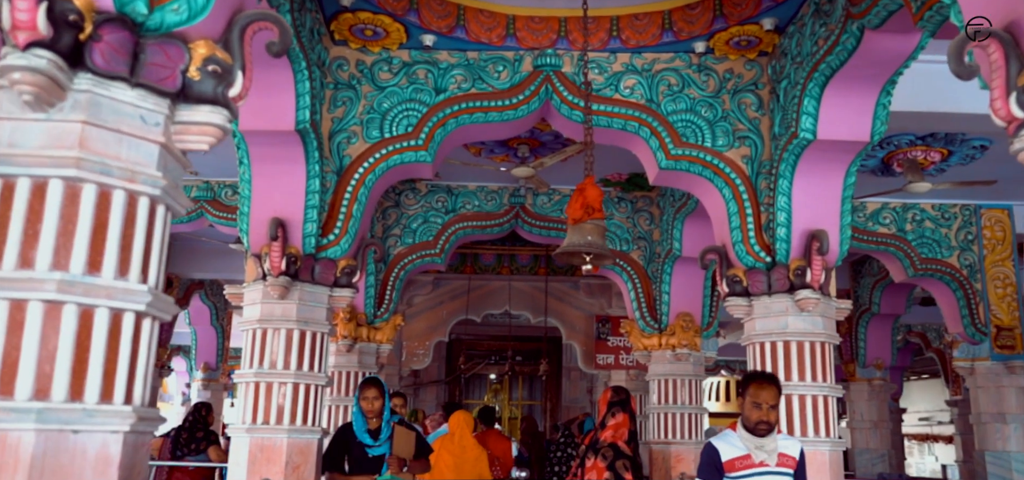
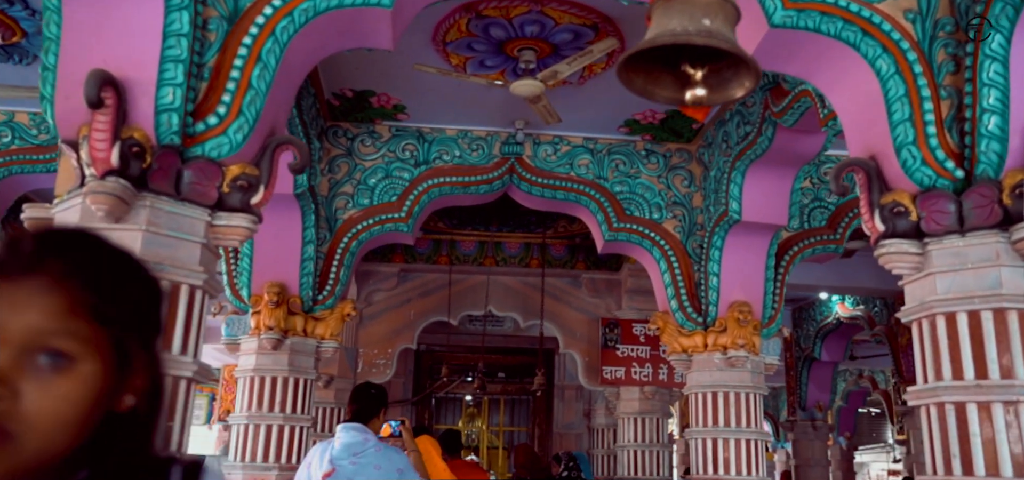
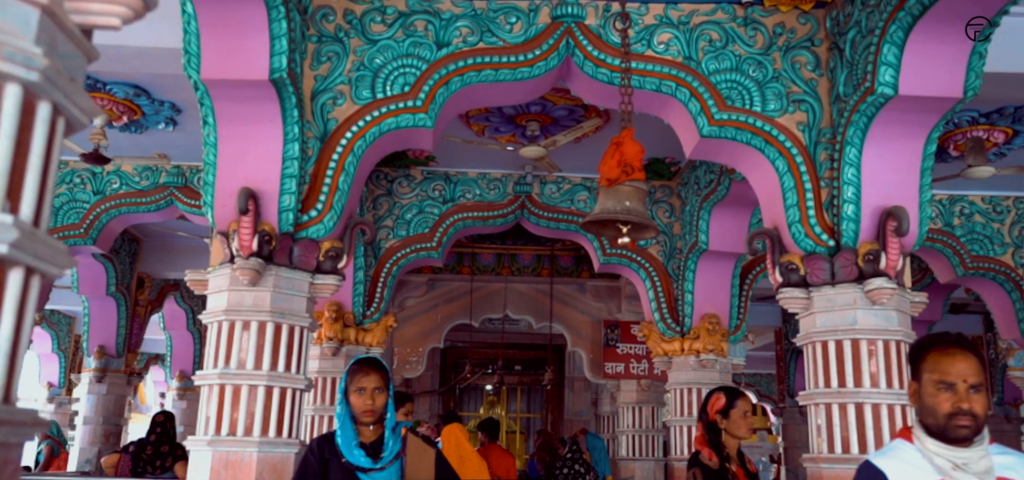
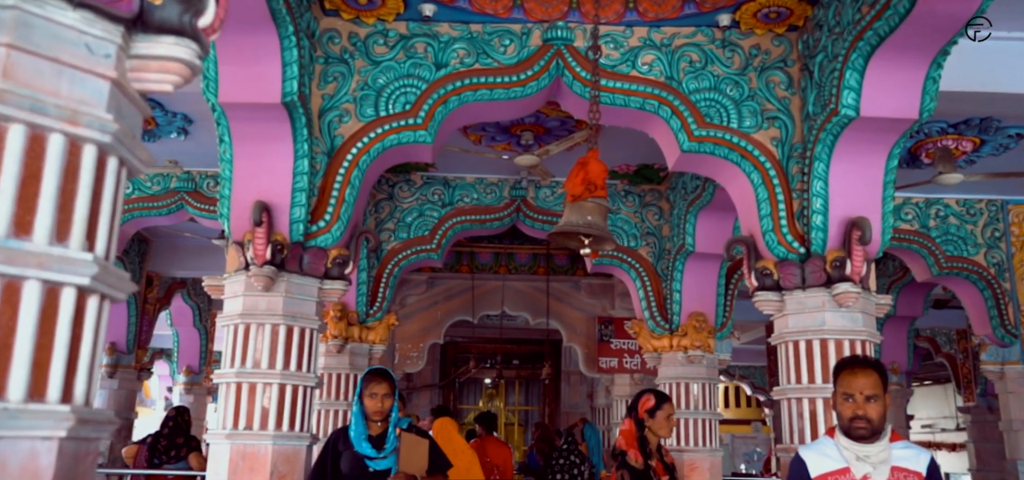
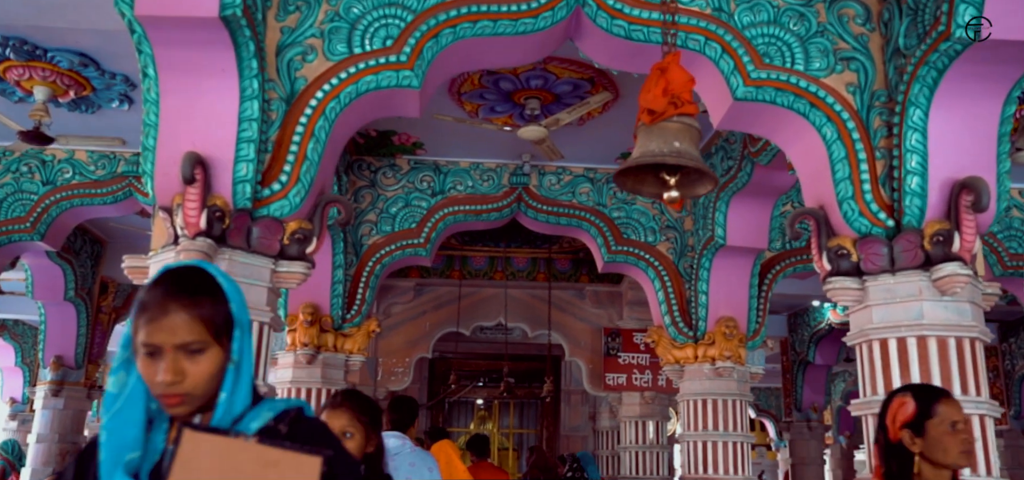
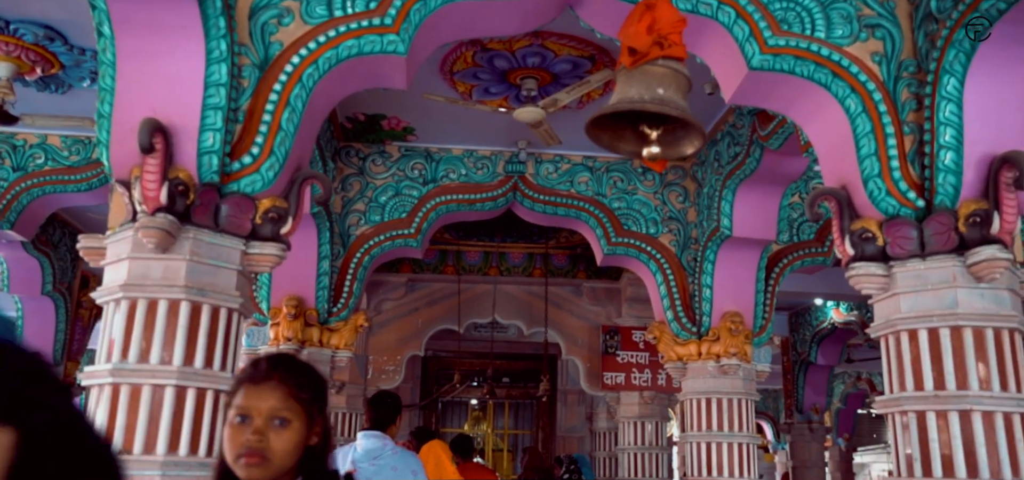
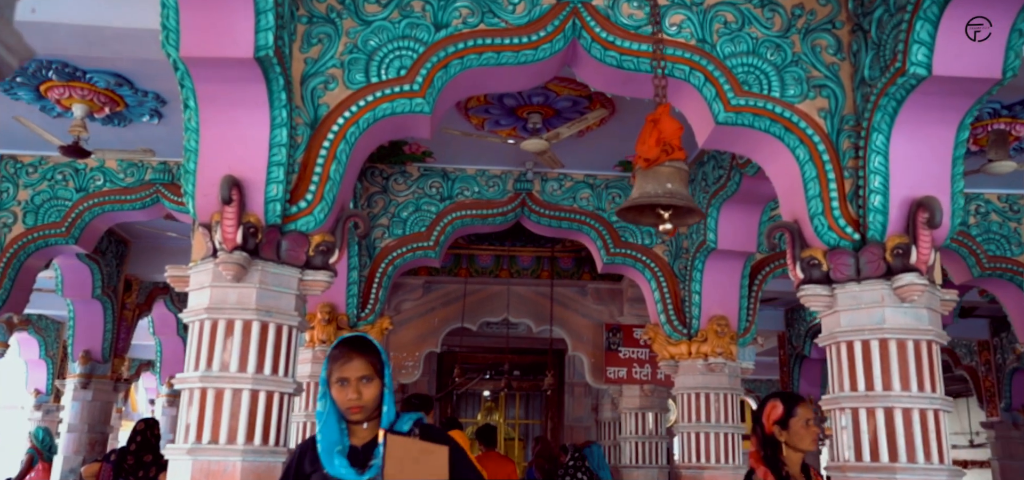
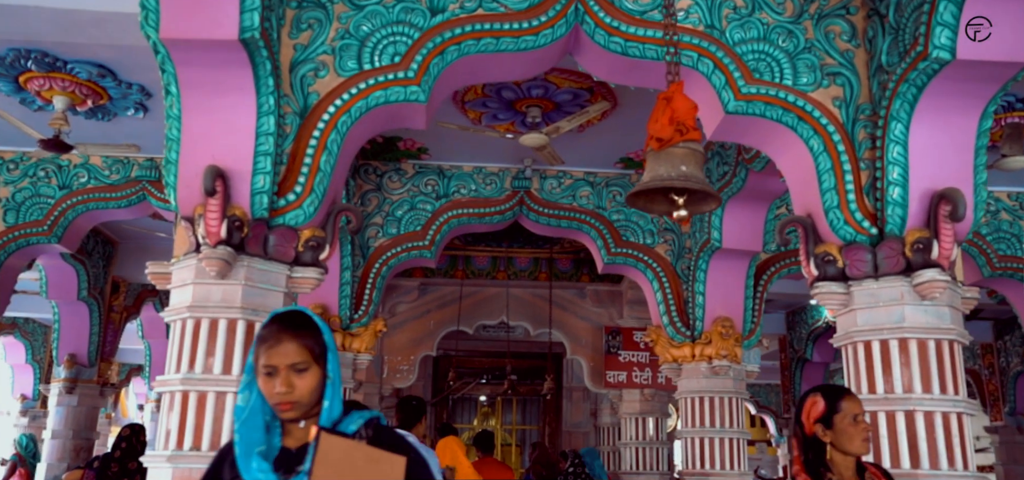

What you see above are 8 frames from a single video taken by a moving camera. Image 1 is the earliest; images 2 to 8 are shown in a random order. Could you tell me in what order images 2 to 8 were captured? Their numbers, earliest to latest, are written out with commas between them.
4, 3, 7, 8, 5, 6, 2
